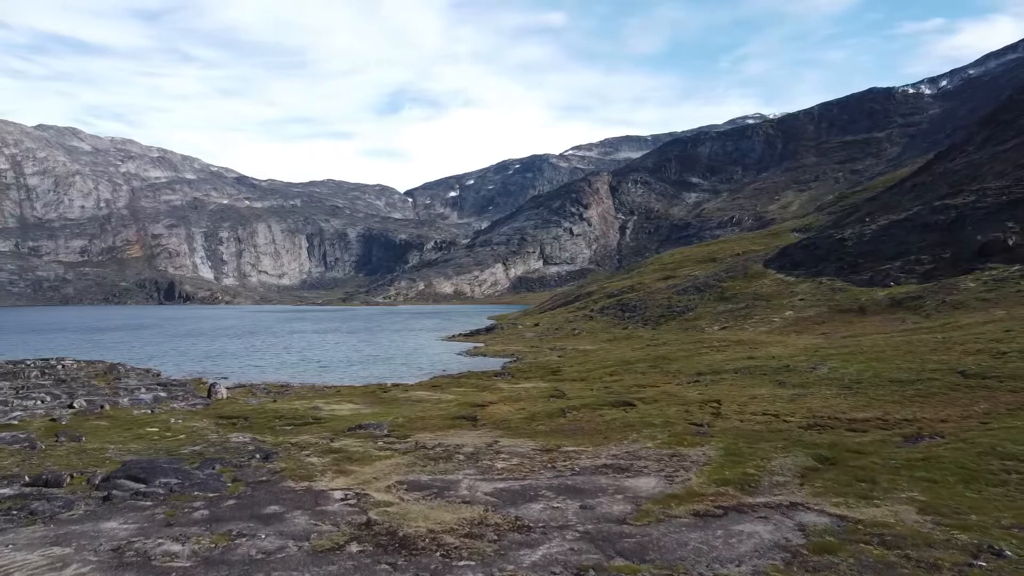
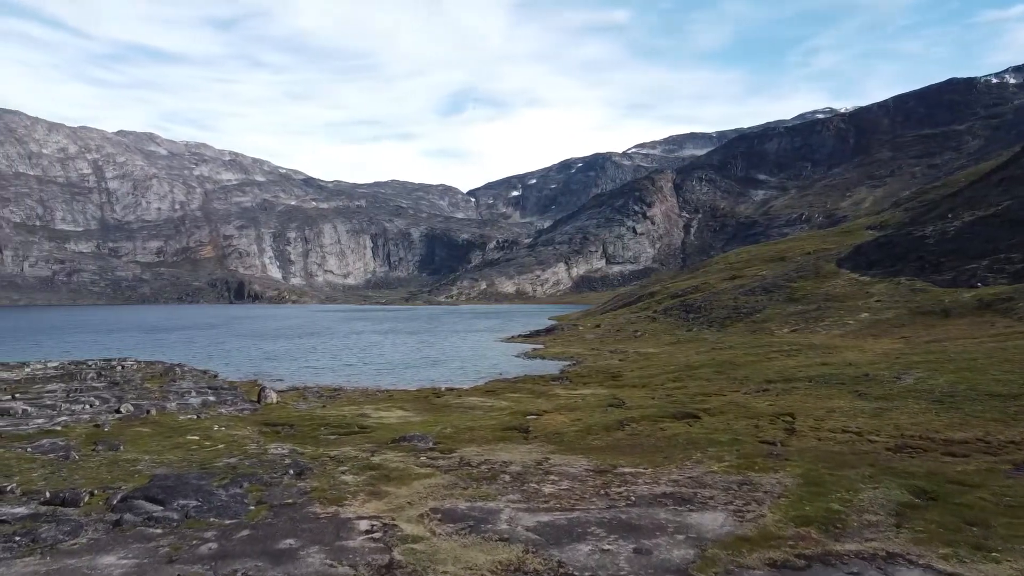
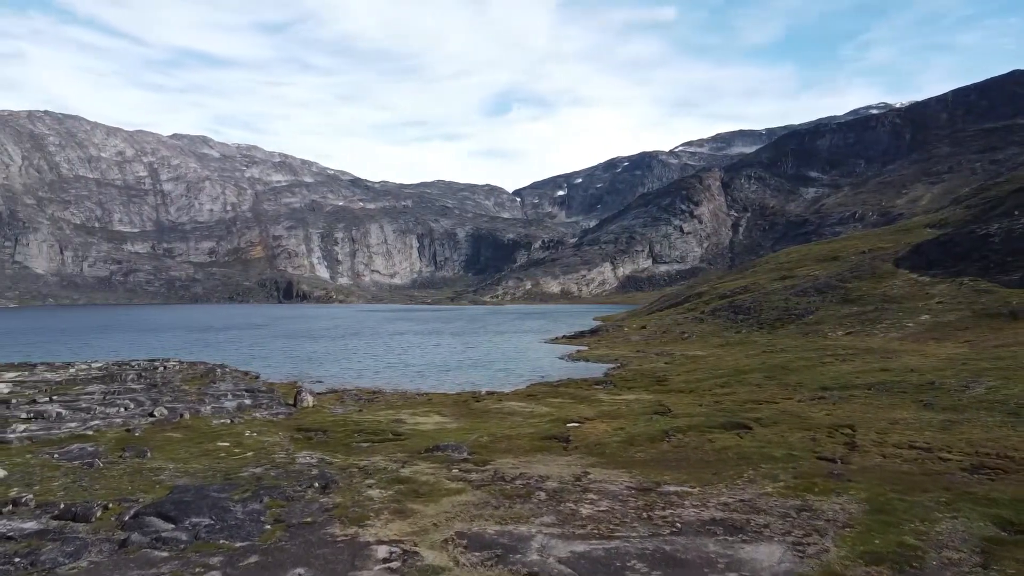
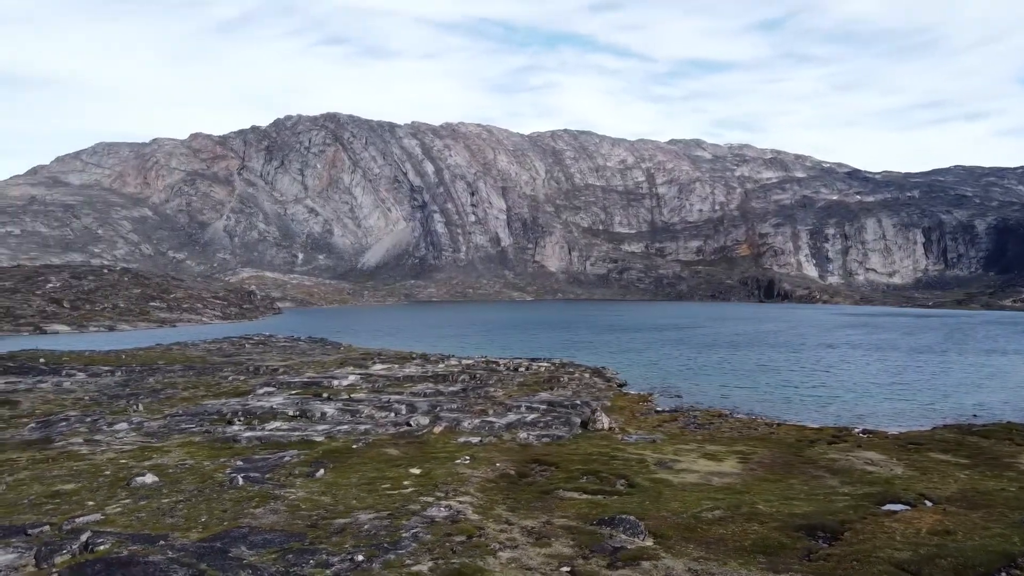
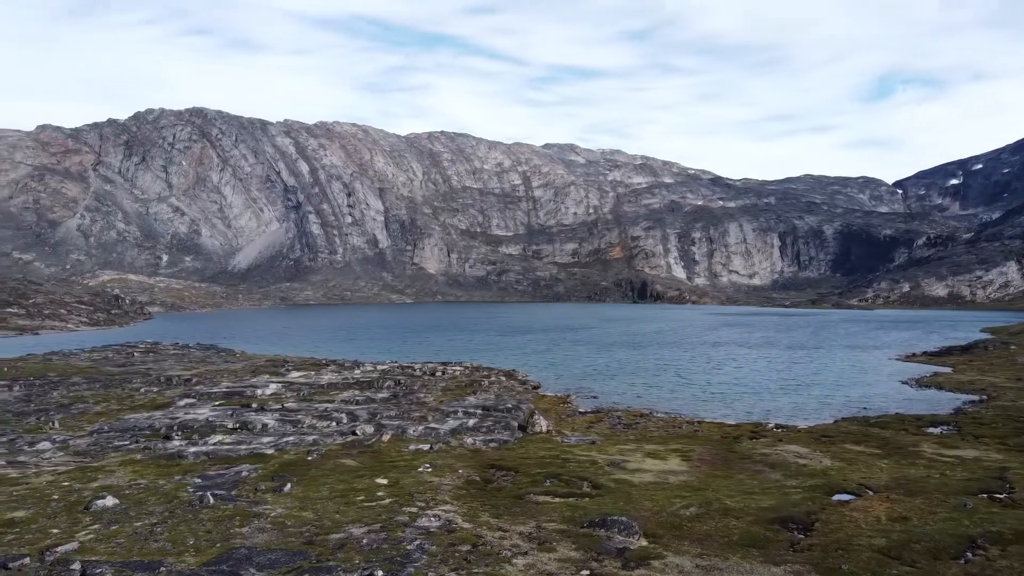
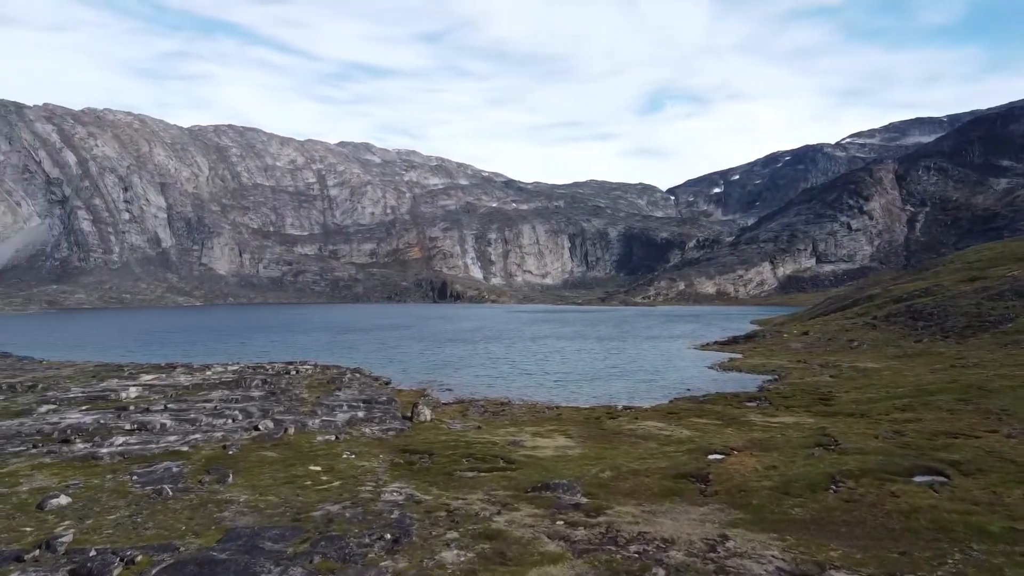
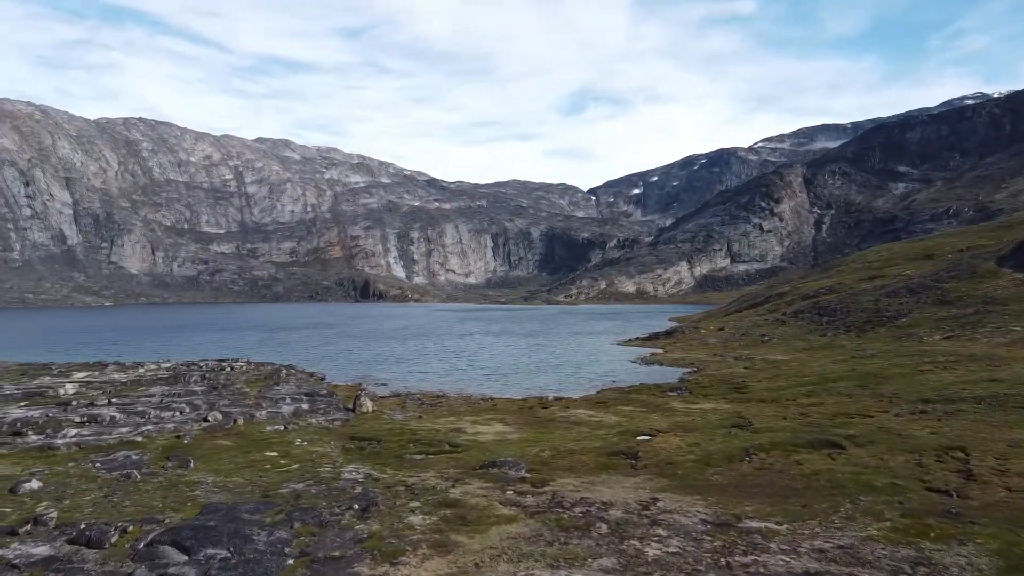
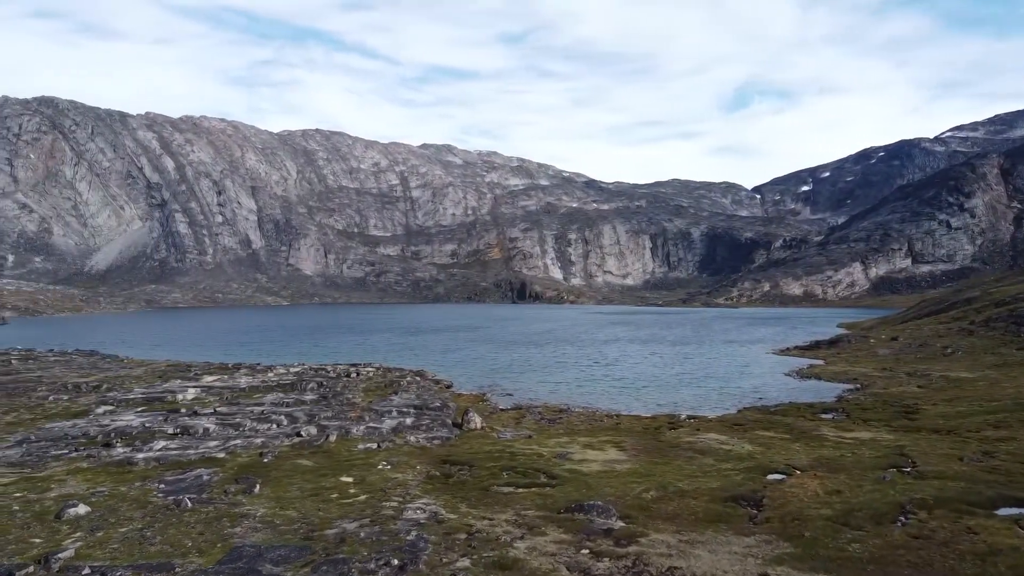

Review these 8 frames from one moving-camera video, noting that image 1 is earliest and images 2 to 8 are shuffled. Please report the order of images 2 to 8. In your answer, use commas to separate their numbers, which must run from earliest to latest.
2, 3, 7, 6, 8, 5, 4
